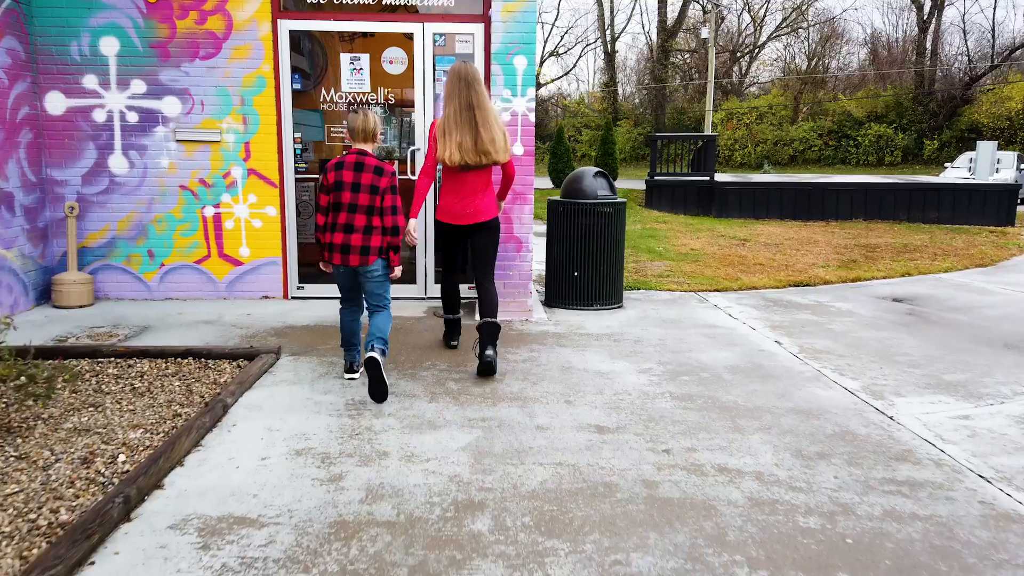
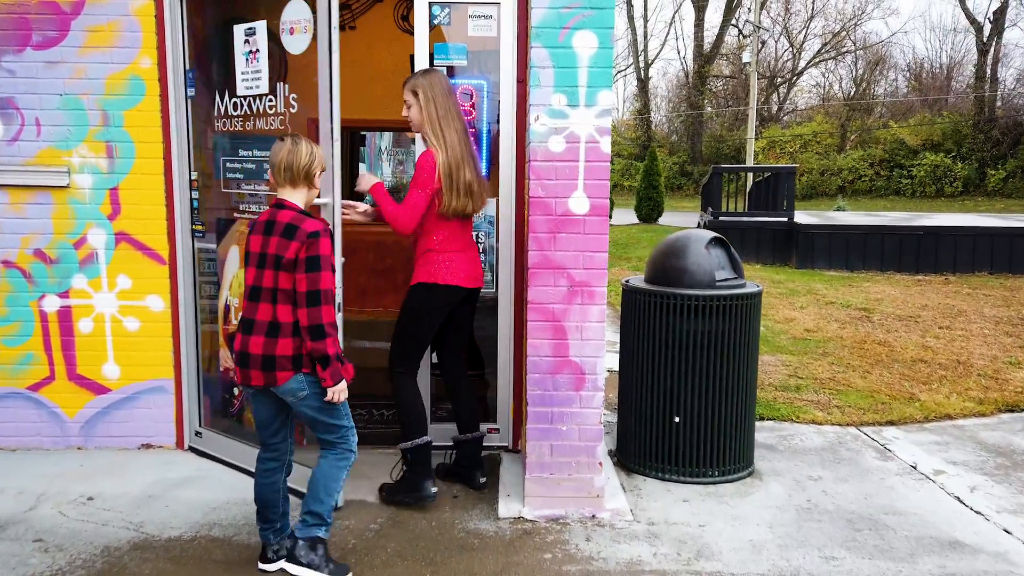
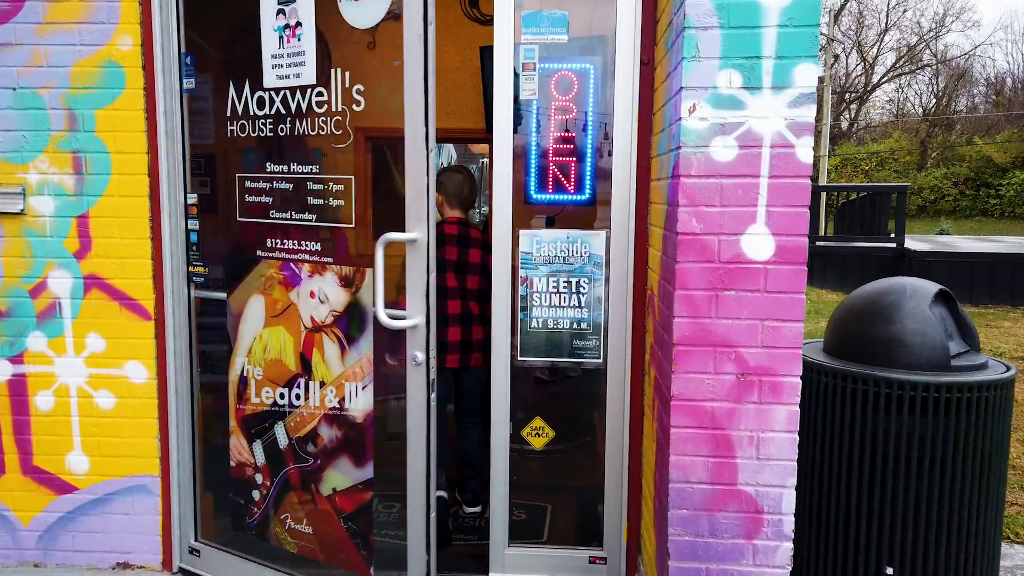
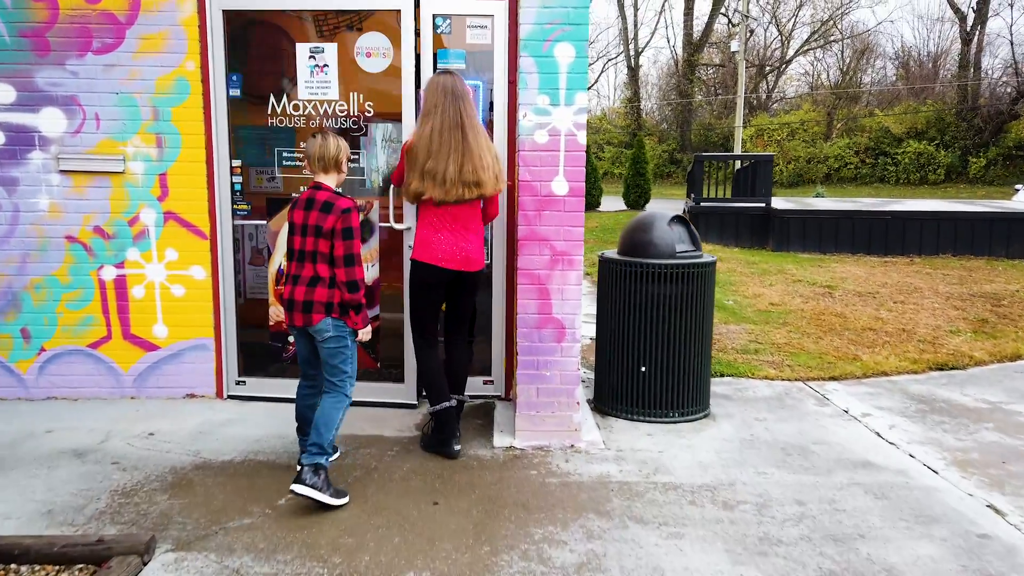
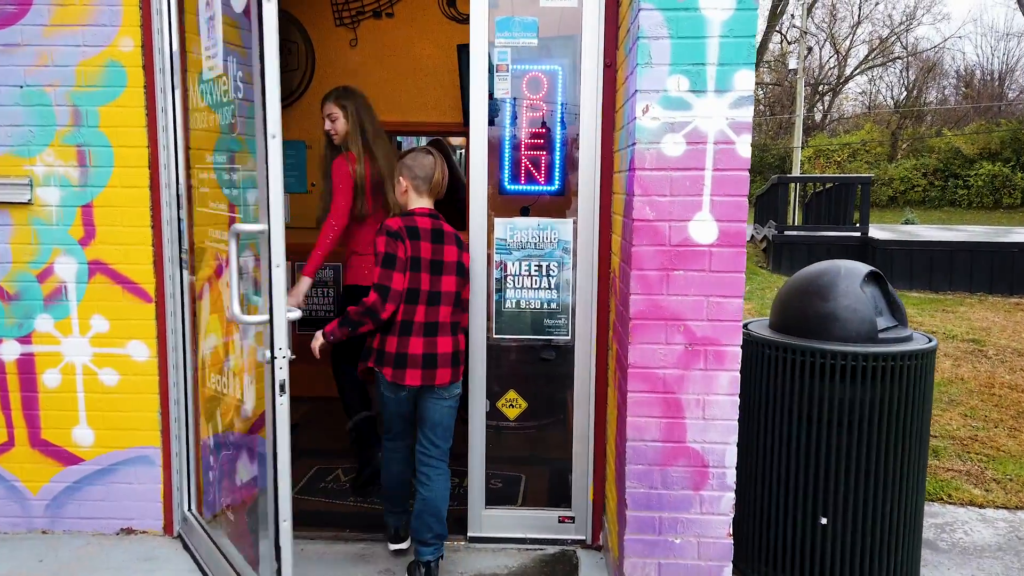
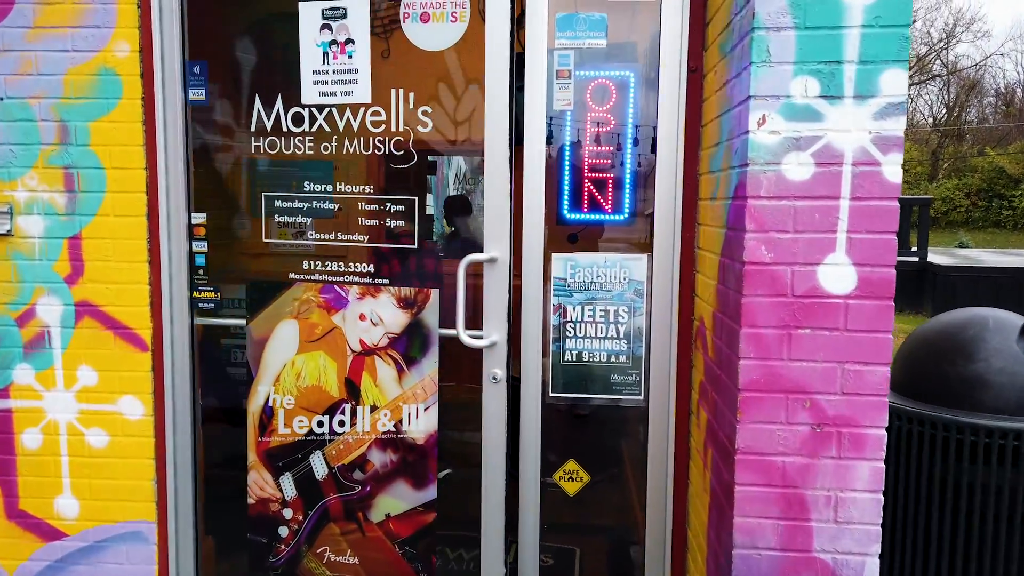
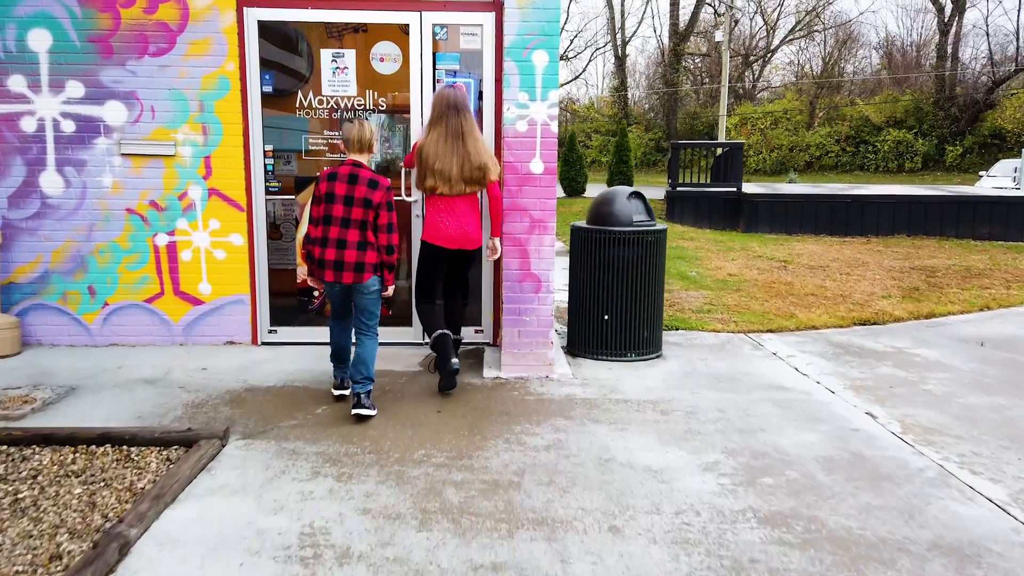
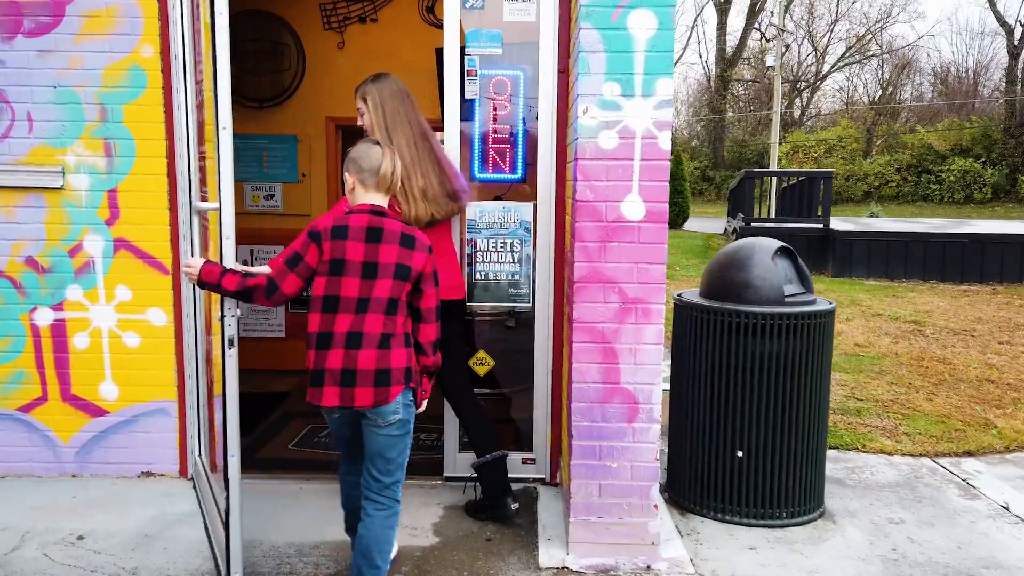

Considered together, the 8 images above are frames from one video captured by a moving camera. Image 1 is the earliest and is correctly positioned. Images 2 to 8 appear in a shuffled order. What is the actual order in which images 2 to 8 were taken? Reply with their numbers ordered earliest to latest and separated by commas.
7, 4, 2, 8, 5, 3, 6
